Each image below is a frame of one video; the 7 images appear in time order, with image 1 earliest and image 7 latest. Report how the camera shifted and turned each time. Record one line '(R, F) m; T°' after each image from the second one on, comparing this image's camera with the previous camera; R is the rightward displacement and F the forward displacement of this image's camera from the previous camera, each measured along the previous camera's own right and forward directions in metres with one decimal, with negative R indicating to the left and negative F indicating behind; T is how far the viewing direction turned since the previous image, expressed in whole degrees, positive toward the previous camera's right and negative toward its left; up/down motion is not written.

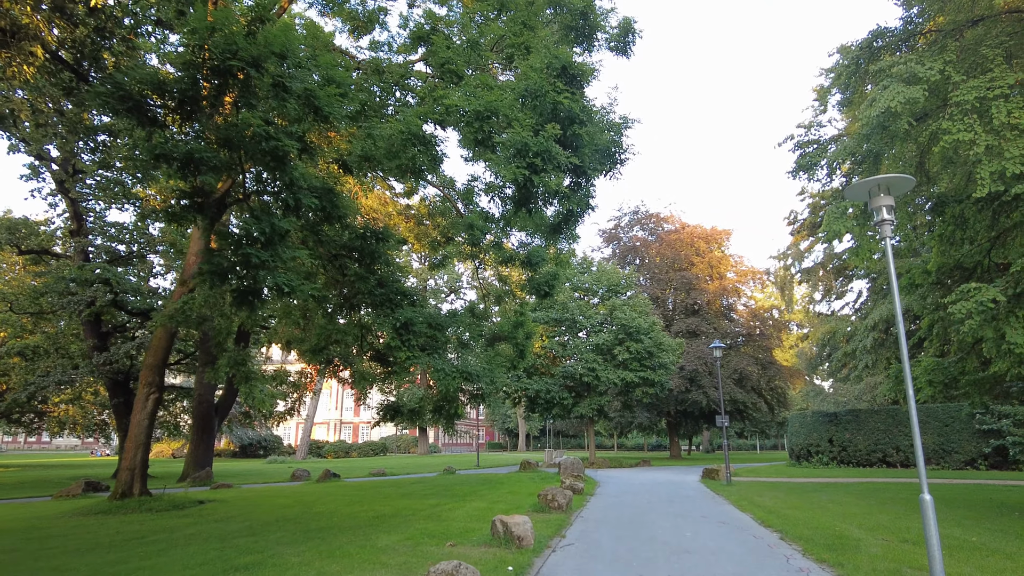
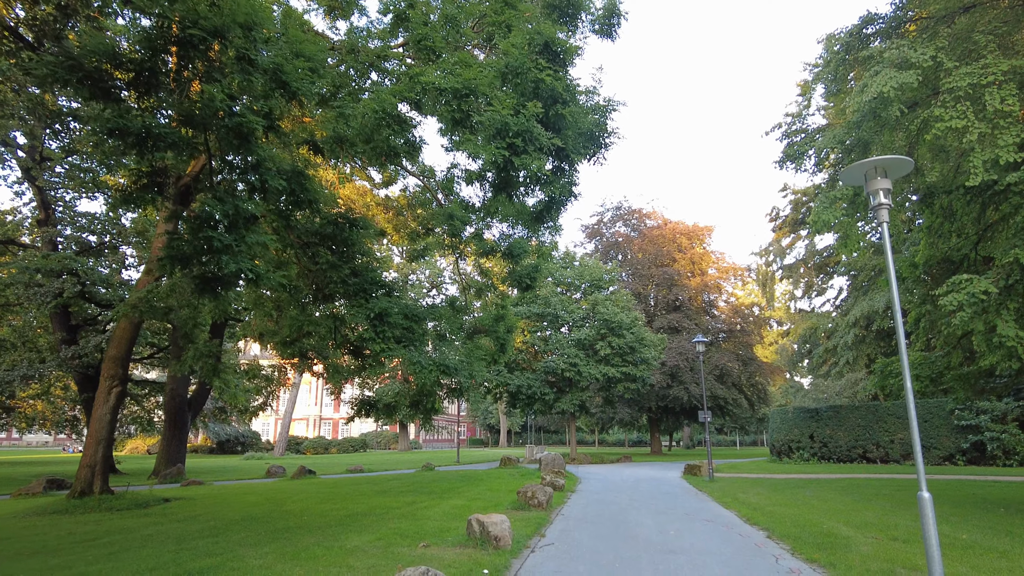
(+0.1, +0.4) m; +2°
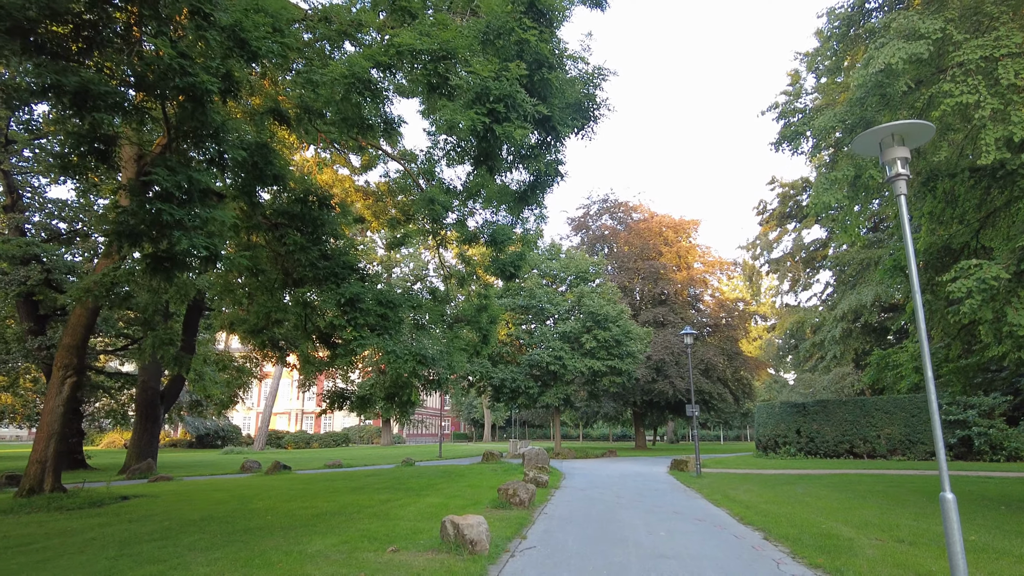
(+0.1, +0.7) m; +1°
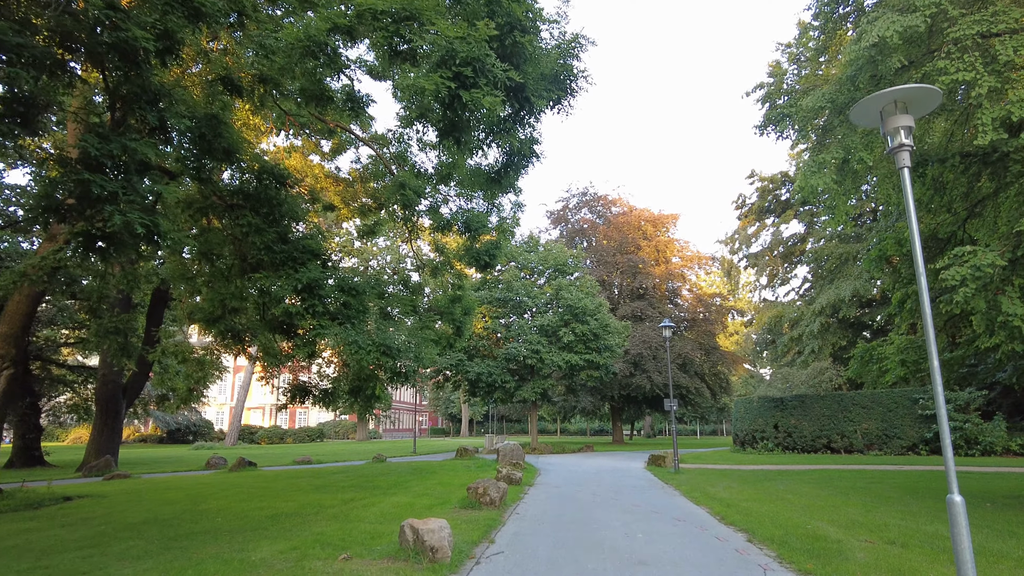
(+0.1, +0.6) m; +2°
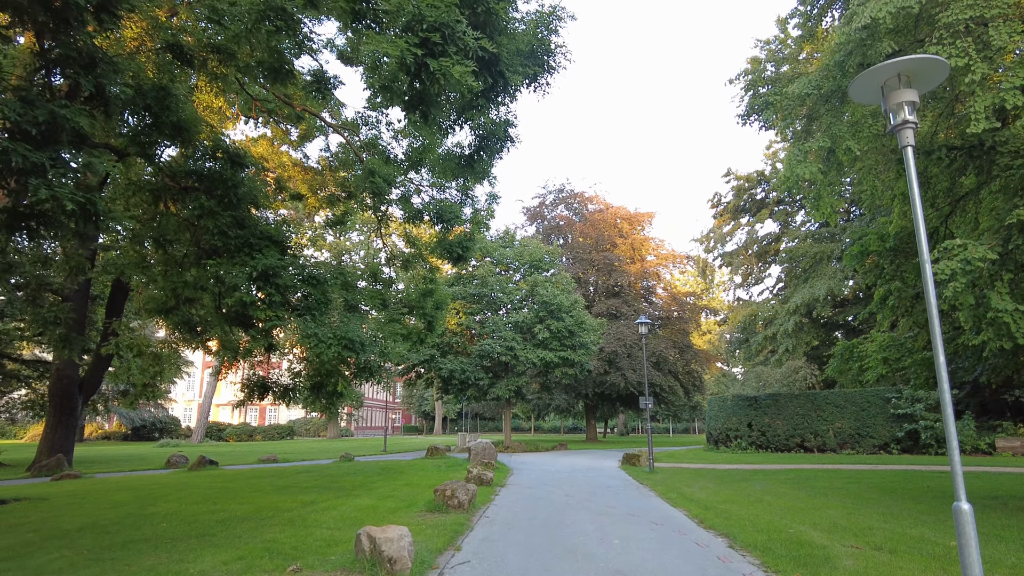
(+0.1, +0.5) m; +2°
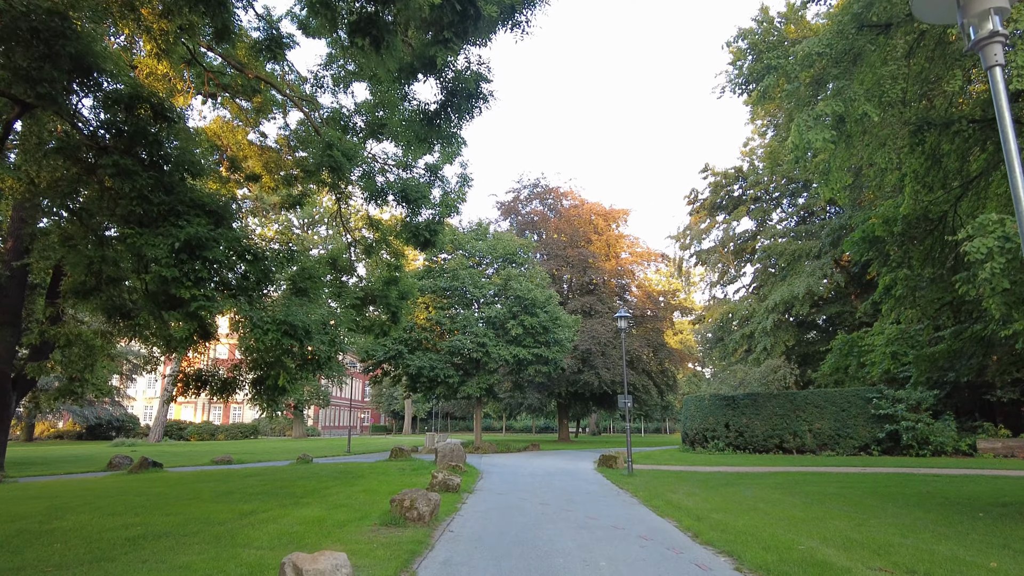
(0.0, +1.2) m; +3°
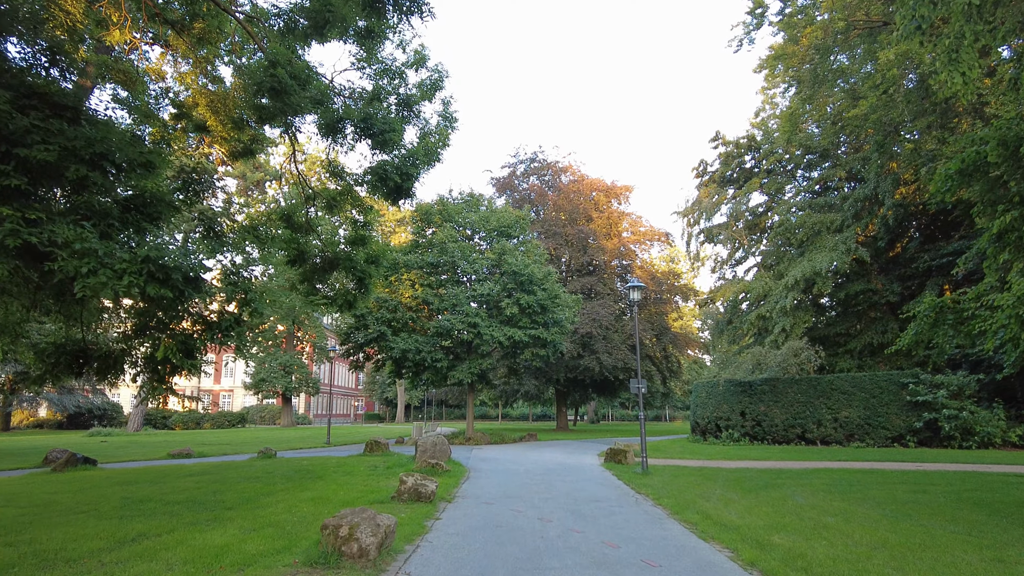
(+0.1, +2.6) m; 0°
